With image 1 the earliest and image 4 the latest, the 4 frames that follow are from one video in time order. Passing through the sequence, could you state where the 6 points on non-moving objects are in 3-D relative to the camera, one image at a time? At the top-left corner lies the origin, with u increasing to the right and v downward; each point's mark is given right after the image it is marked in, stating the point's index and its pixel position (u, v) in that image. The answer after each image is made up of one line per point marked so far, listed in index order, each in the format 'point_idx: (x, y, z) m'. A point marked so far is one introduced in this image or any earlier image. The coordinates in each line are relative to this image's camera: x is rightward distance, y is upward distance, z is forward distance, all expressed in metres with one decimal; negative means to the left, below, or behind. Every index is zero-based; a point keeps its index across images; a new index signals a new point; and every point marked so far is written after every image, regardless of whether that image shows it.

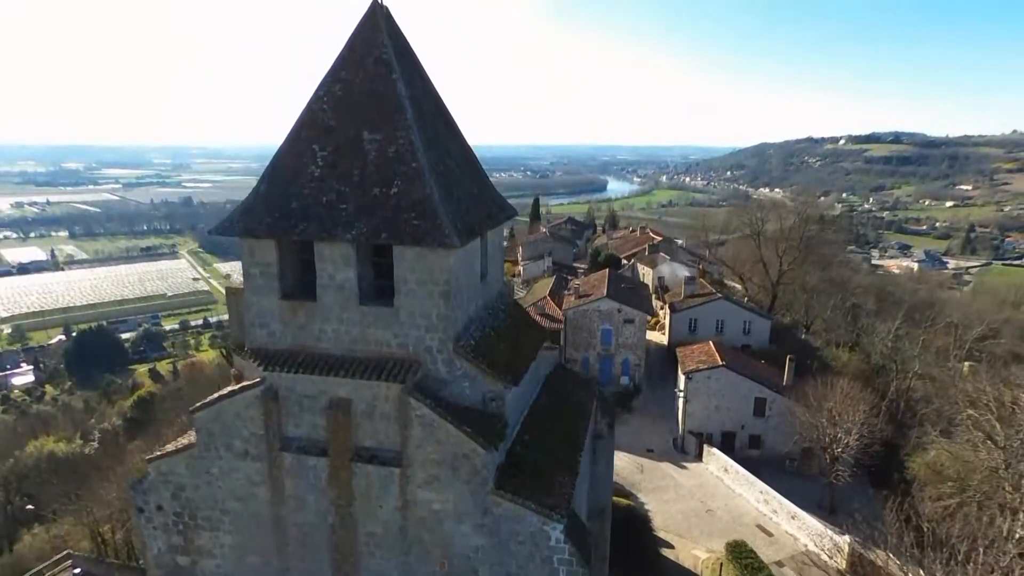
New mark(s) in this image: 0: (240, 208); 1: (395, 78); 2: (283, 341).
0: (-3.1, +0.9, +6.9) m
1: (-1.4, +2.5, +7.1) m
2: (-2.7, -0.6, +6.9) m
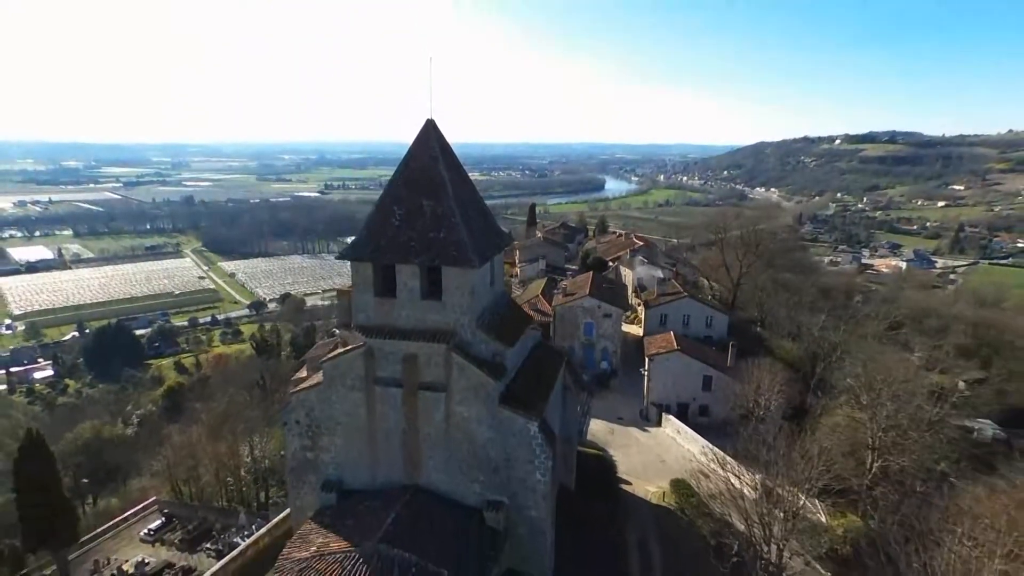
0: (-3.2, +0.9, +11.7) m
1: (-1.4, +2.5, +11.9) m
2: (-2.8, -0.6, +11.8) m
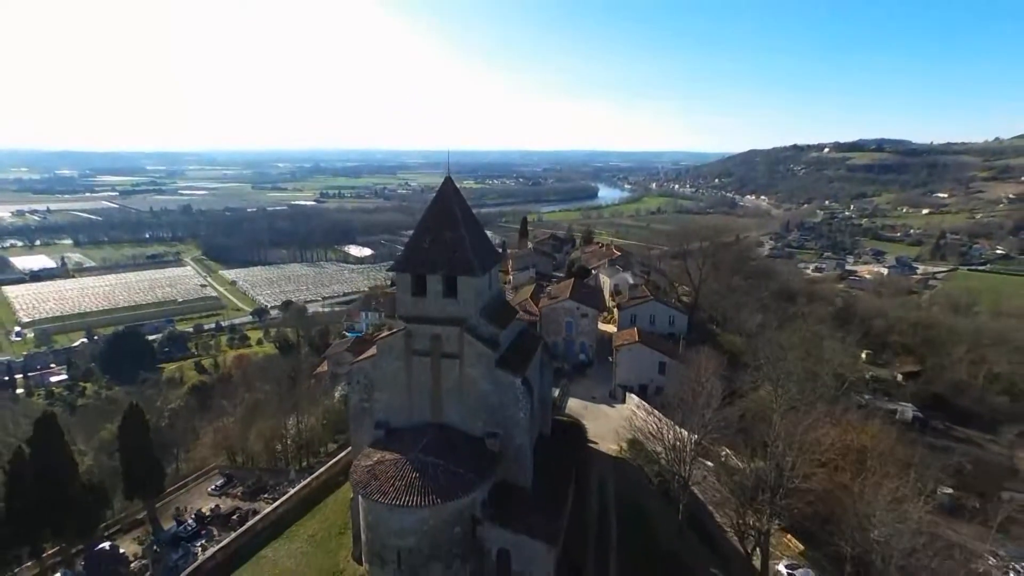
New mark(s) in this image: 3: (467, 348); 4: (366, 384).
0: (-3.4, +0.8, +17.4) m
1: (-1.7, +2.4, +17.7) m
2: (-3.0, -0.7, +17.5) m
3: (-1.3, -1.8, +17.1) m
4: (-4.4, -2.9, +17.9) m
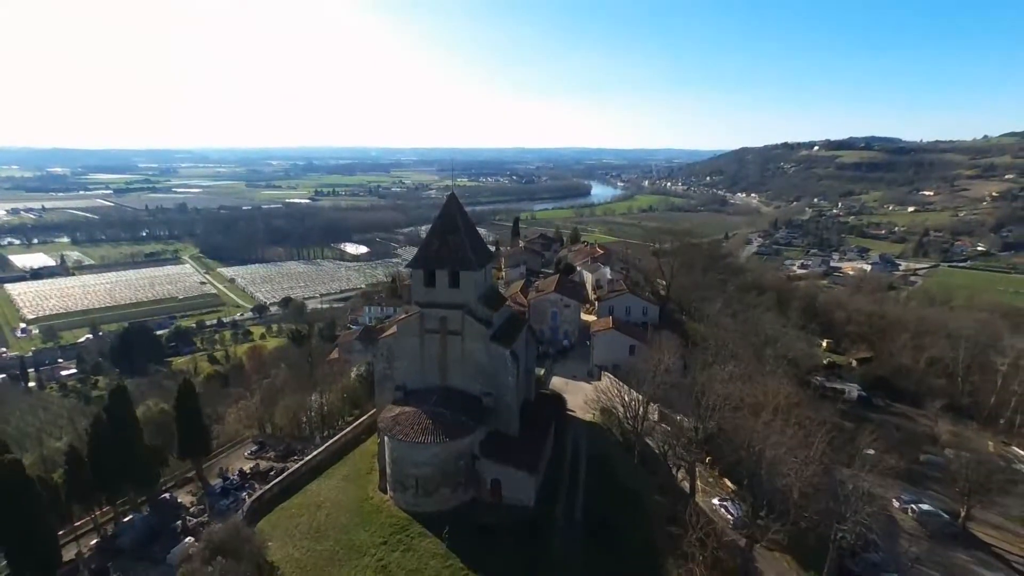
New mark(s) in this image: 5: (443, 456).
0: (-3.8, +1.1, +22.3) m
1: (-2.1, +2.7, +22.6) m
2: (-3.4, -0.4, +22.4) m
3: (-1.7, -1.5, +22.0) m
4: (-4.8, -2.6, +22.8) m
5: (-2.4, -5.7, +19.9) m
